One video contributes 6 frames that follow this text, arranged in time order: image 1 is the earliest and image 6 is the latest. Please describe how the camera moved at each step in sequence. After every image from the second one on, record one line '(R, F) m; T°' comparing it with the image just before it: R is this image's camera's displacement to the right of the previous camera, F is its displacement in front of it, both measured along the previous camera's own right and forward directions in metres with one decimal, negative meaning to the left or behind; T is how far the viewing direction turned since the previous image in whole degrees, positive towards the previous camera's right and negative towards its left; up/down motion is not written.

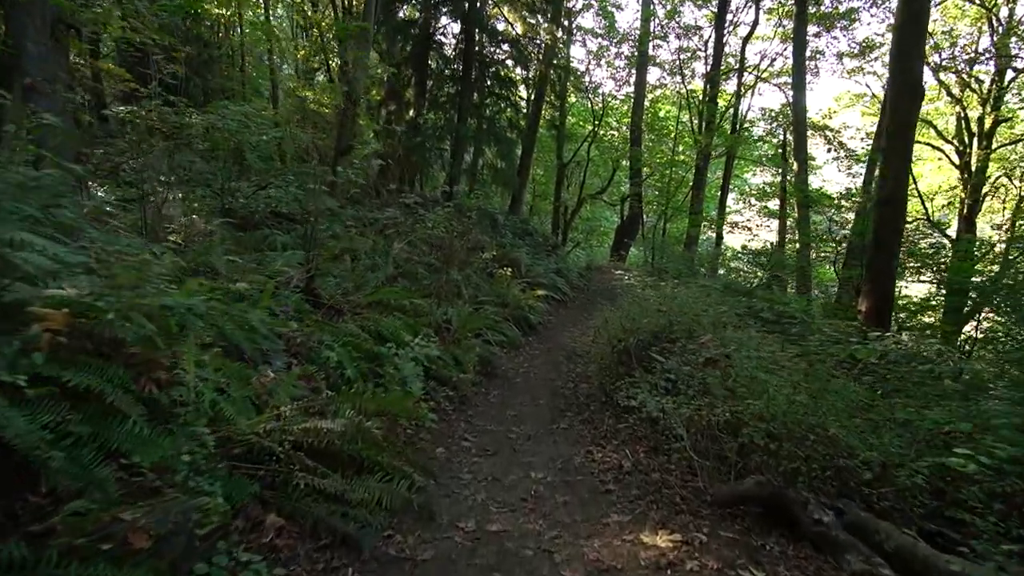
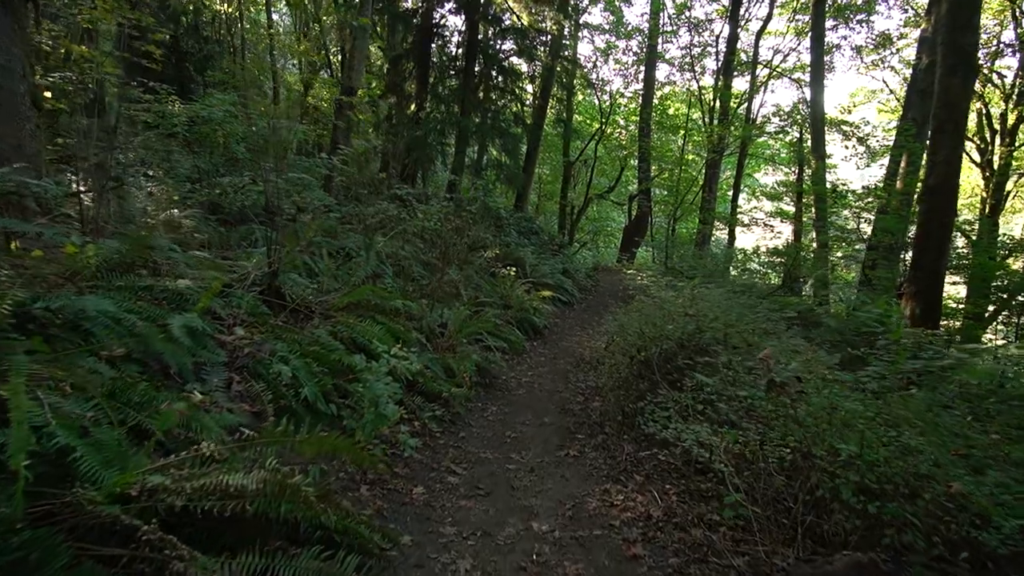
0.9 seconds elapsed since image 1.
(0.0, +0.8) m; -1°
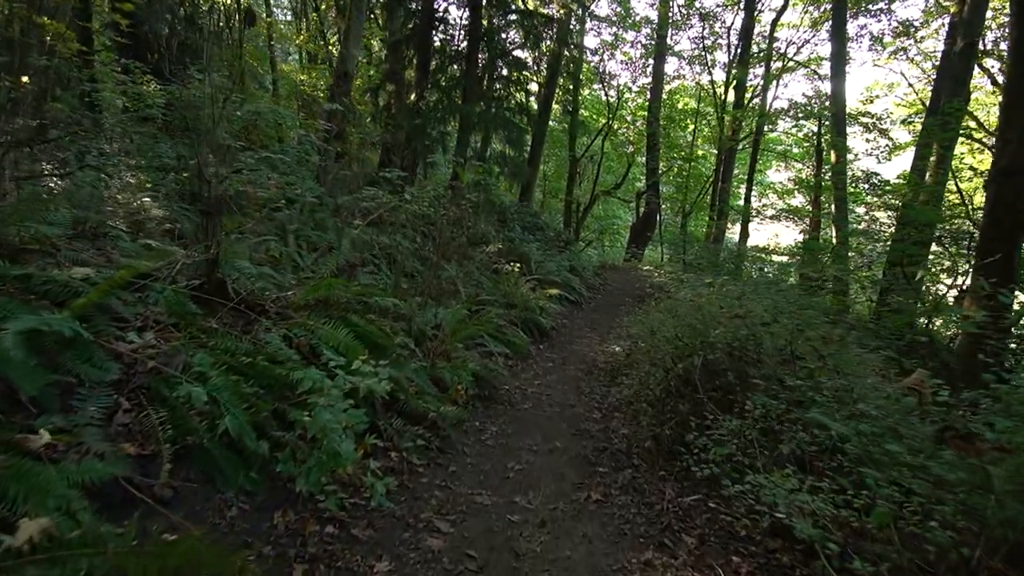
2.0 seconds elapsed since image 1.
(0.0, +1.0) m; 0°
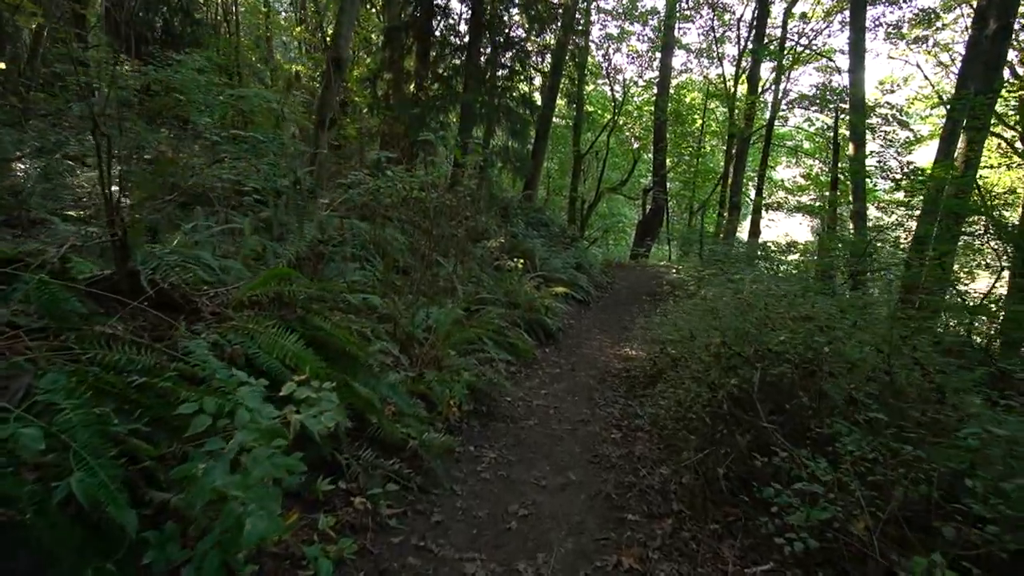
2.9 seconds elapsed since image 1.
(0.0, +0.8) m; 0°
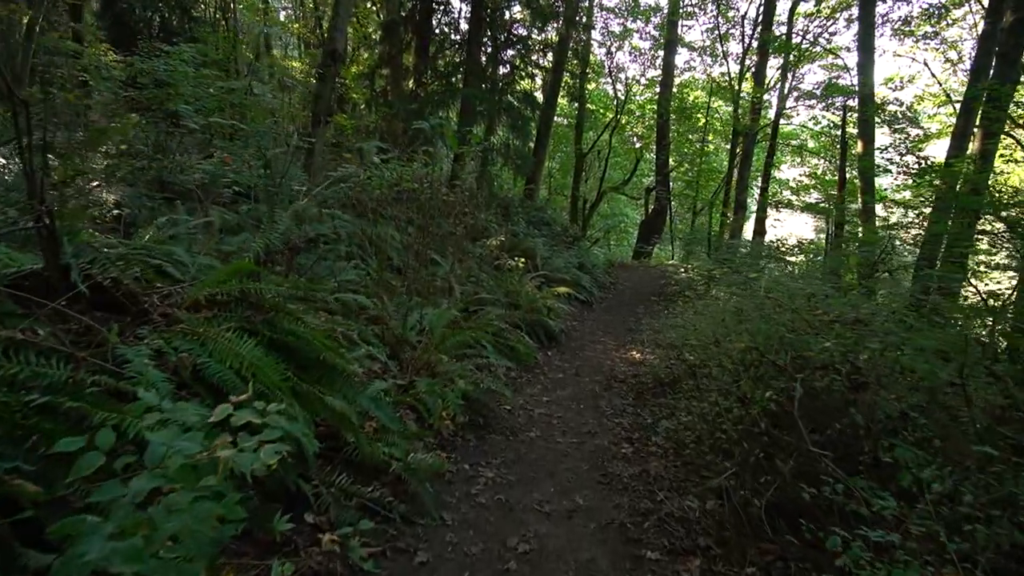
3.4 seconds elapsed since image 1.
(0.0, +0.4) m; 0°
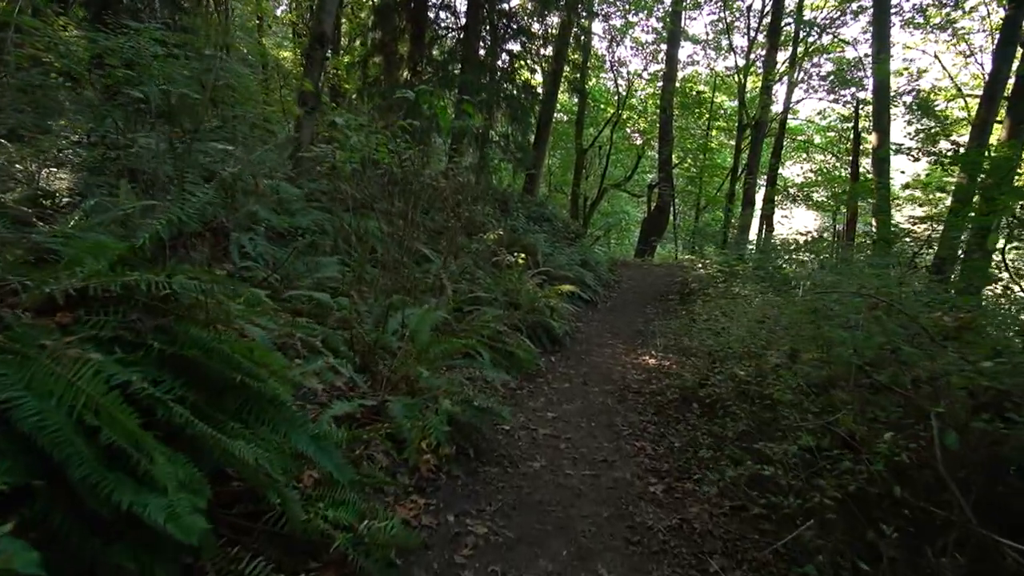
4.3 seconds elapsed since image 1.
(0.0, +0.8) m; 0°
